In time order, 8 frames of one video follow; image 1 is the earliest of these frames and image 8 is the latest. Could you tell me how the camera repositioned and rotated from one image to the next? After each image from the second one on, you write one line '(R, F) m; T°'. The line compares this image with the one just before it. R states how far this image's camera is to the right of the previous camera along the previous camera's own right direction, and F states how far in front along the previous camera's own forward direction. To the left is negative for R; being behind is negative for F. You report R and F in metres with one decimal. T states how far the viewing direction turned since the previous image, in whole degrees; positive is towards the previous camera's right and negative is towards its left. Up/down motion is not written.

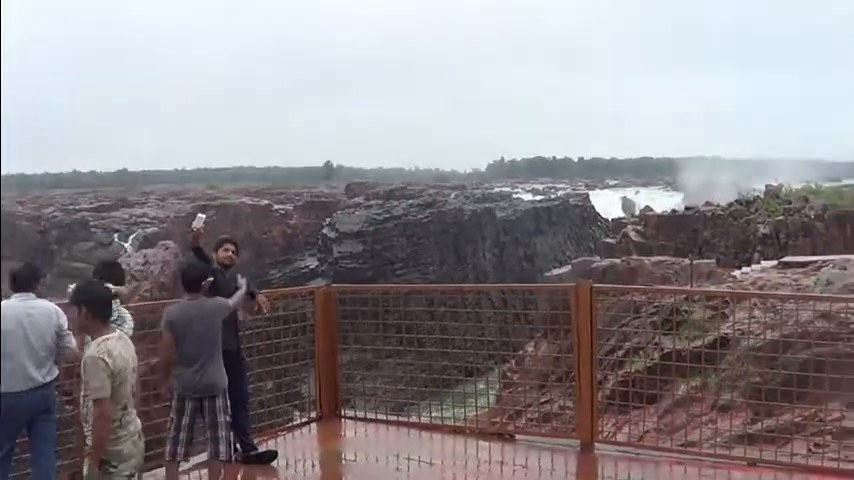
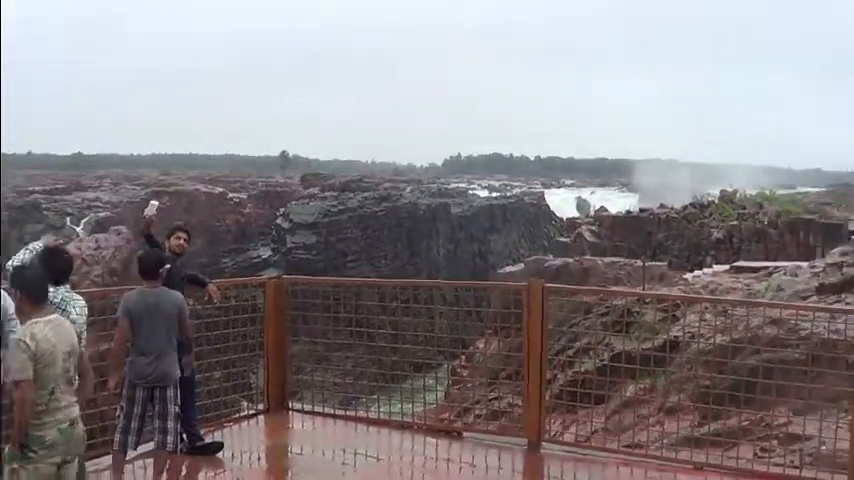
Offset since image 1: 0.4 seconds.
(+0.3, 0.0) m; +1°
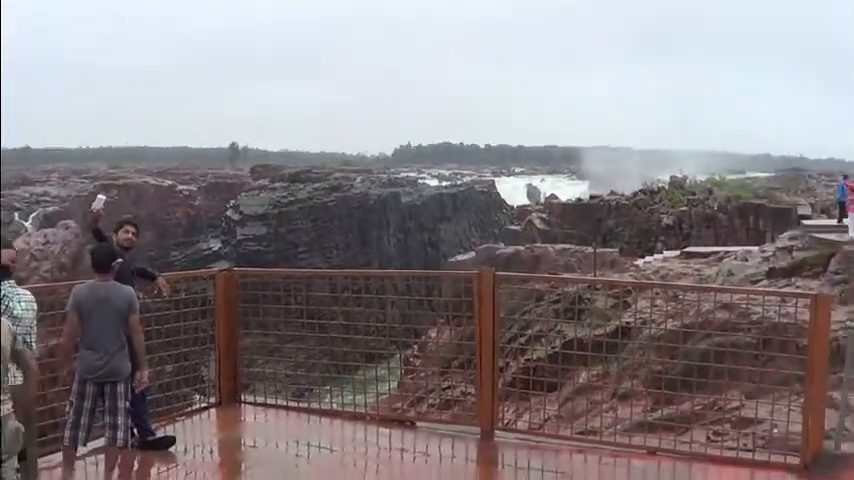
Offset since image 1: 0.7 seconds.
(+0.3, 0.0) m; +1°
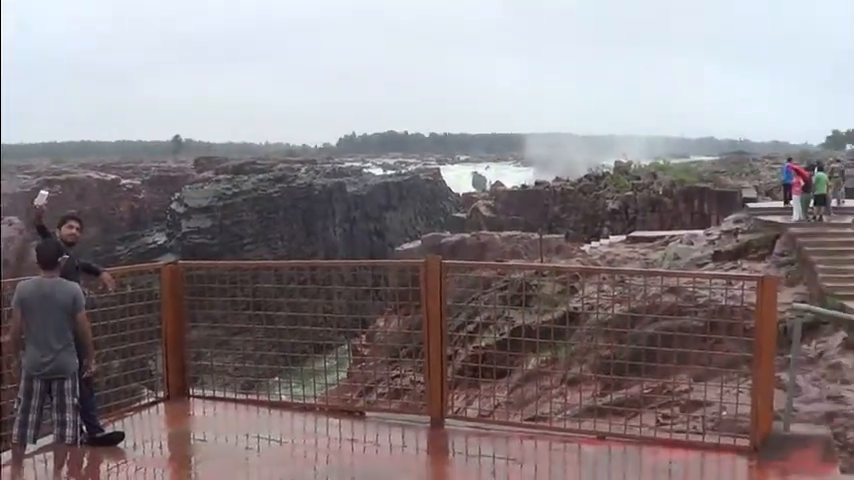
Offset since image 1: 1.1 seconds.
(+0.3, 0.0) m; +1°
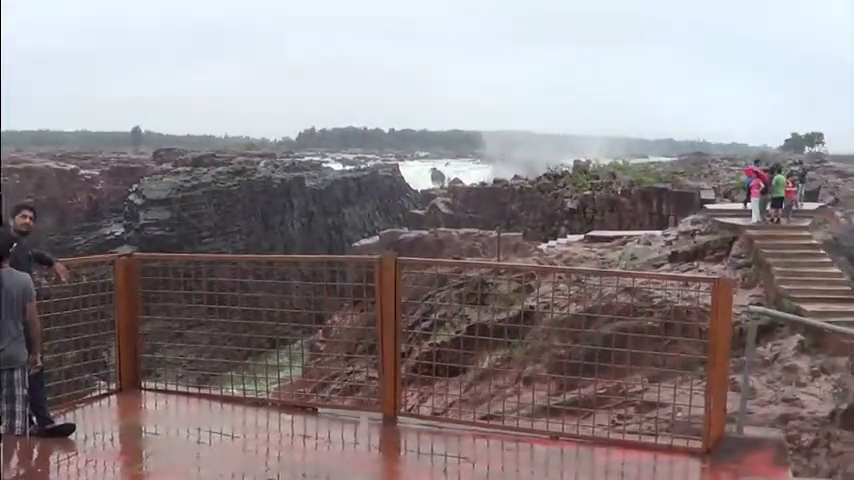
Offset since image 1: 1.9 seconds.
(+0.3, 0.0) m; 0°
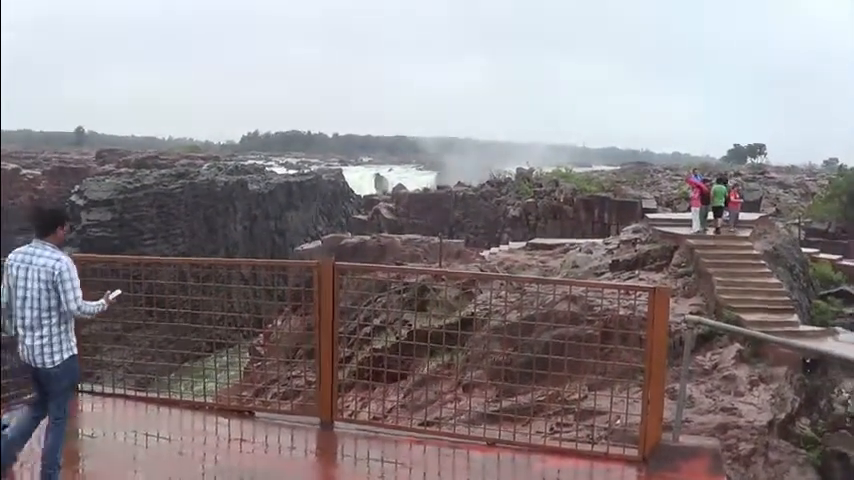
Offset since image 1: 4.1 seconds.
(+0.3, 0.0) m; +1°
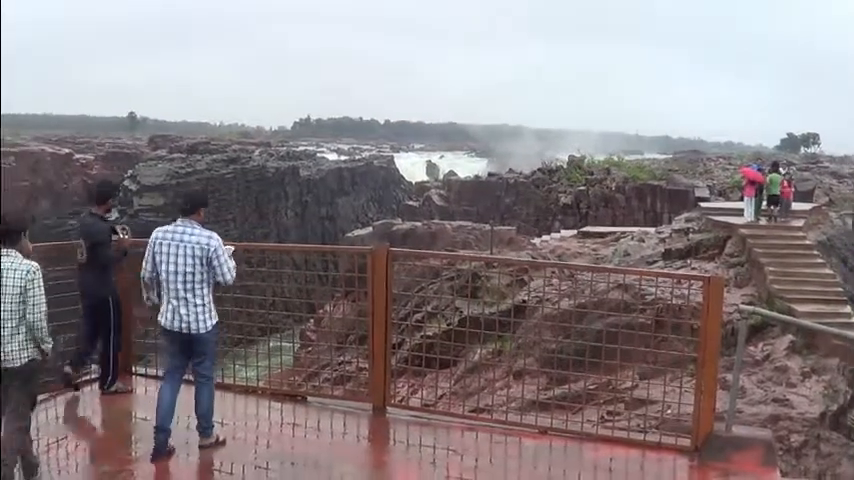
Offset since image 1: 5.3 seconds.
(-0.3, 0.0) m; -1°
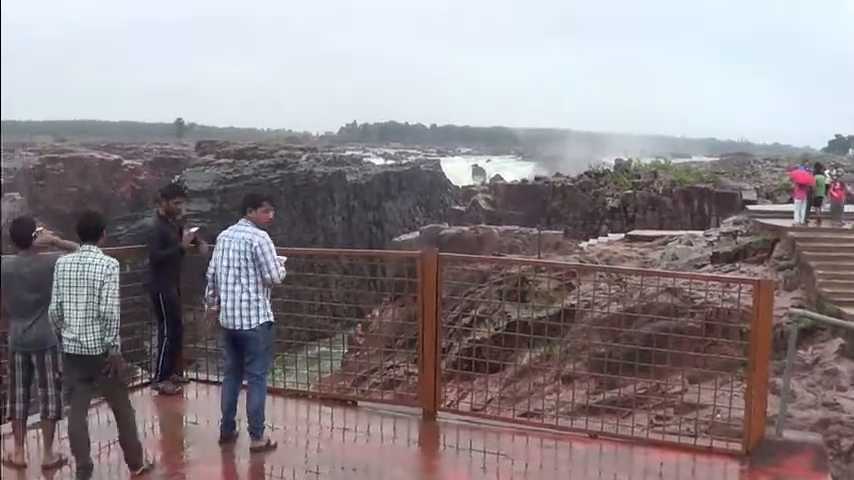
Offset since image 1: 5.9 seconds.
(-0.3, 0.0) m; -1°
